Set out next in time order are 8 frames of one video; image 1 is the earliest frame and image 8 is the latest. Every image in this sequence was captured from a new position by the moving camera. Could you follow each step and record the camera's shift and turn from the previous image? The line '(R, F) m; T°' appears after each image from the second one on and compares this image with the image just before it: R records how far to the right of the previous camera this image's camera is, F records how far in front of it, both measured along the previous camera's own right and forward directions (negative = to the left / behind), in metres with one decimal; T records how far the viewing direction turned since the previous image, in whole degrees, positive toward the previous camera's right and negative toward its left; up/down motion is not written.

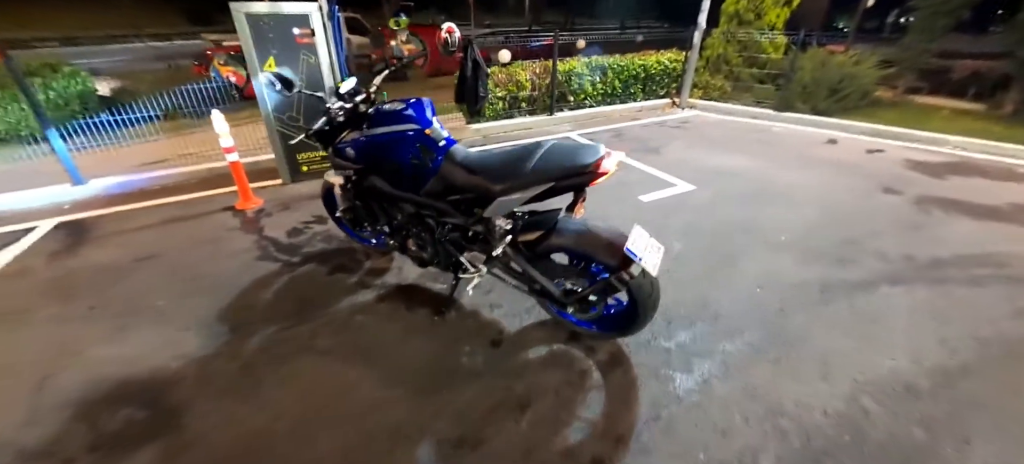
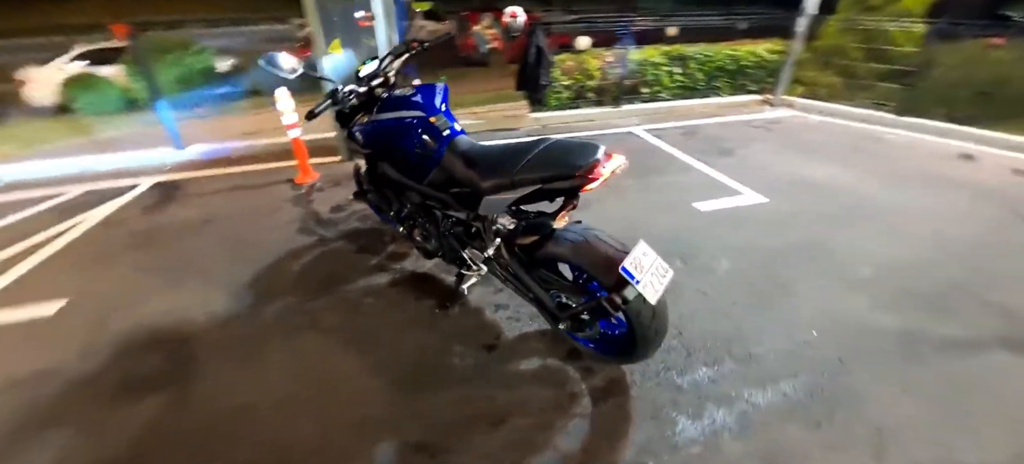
(+0.4, +0.2) m; -11°
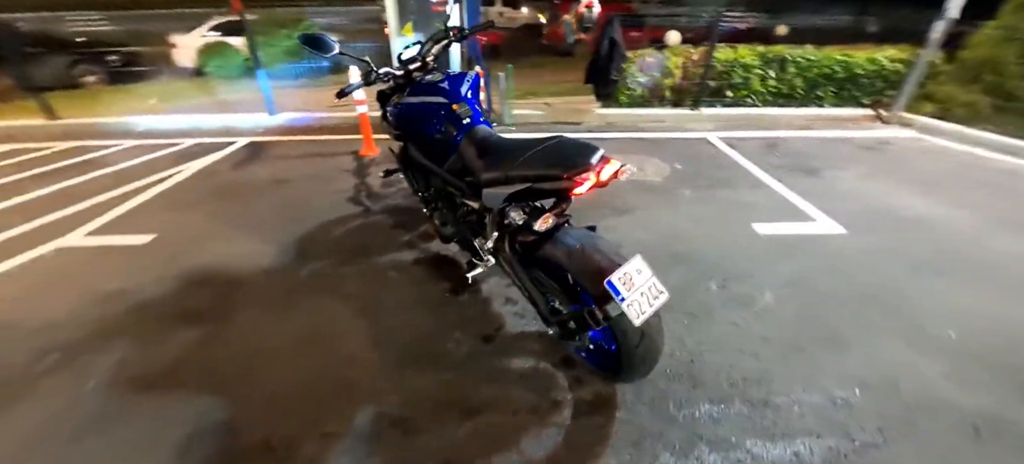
(+0.3, +0.1) m; -10°
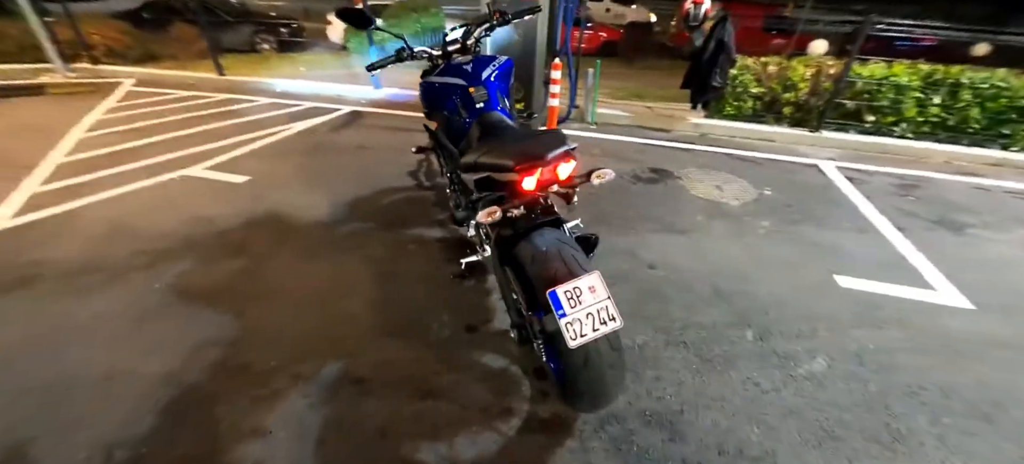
(+0.5, +0.2) m; -14°
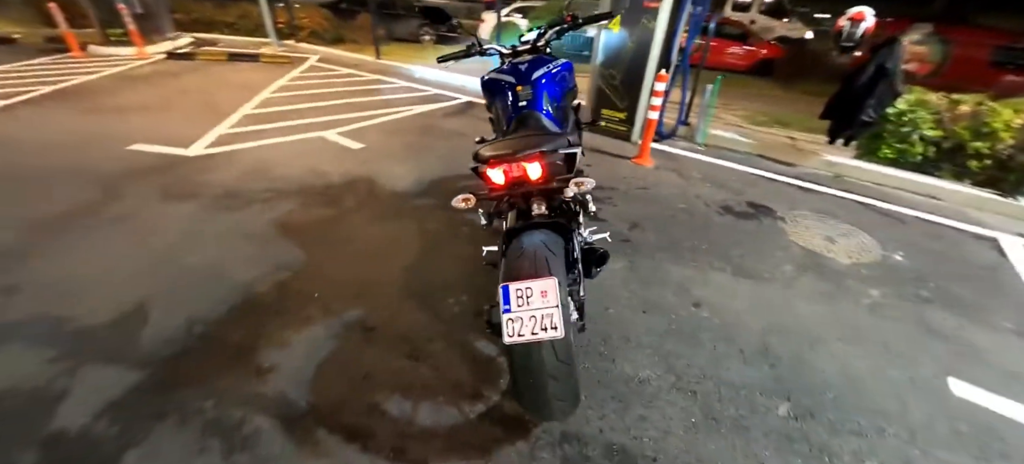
(+0.5, 0.0) m; -17°
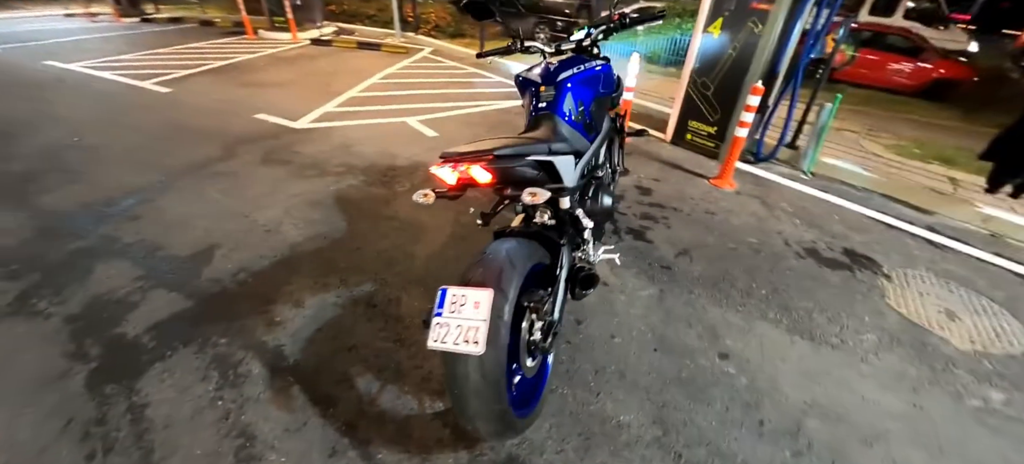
(+0.5, +0.1) m; -14°
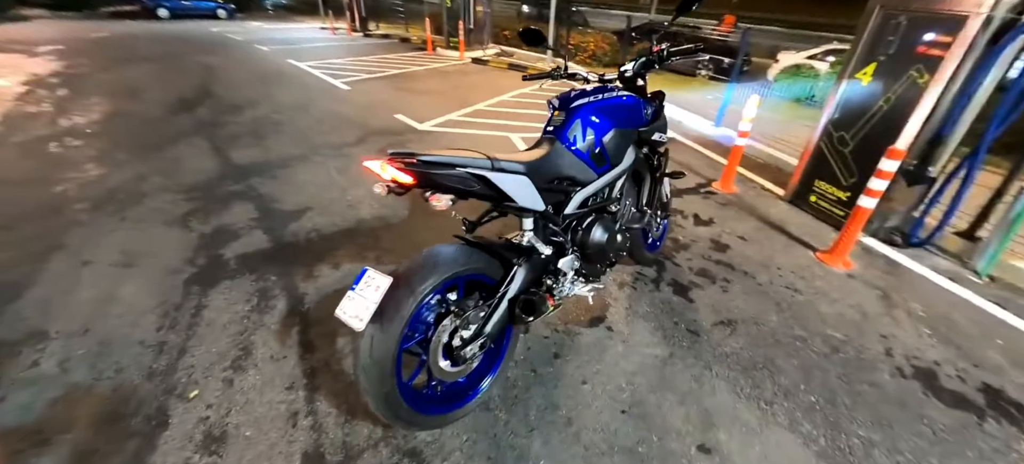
(+0.8, +0.1) m; -20°
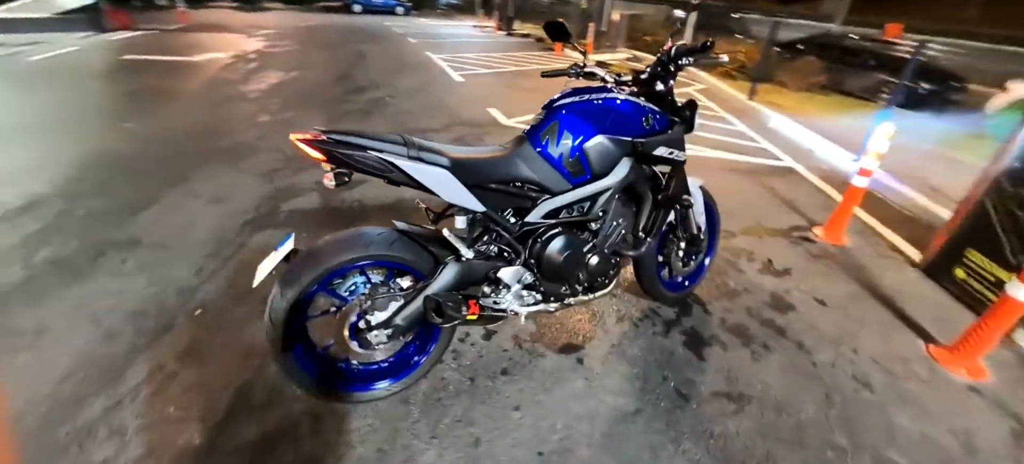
(+0.8, +0.3) m; -18°
